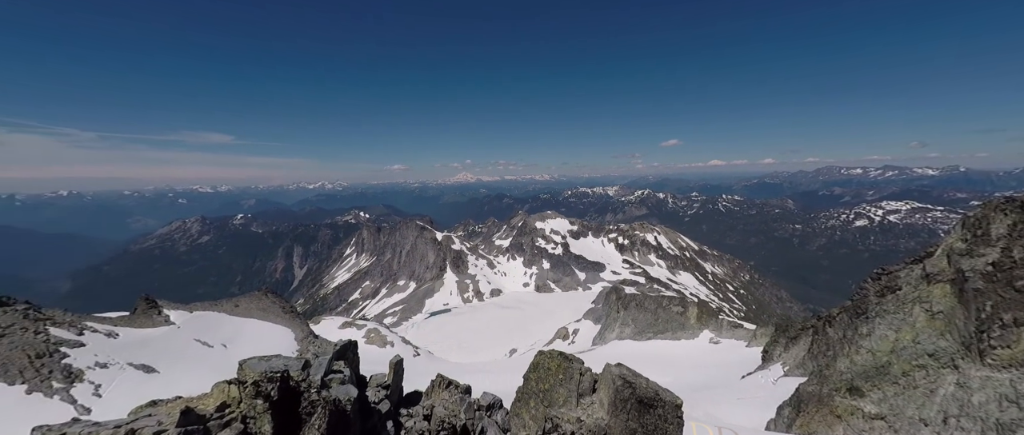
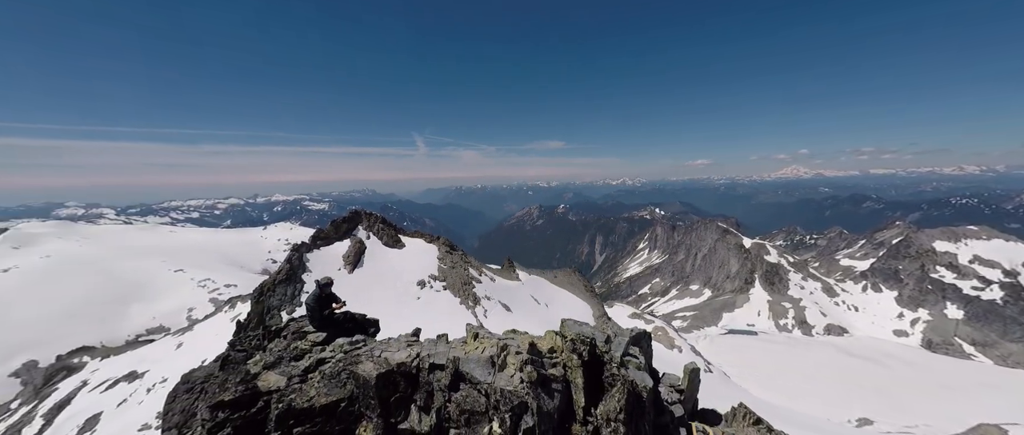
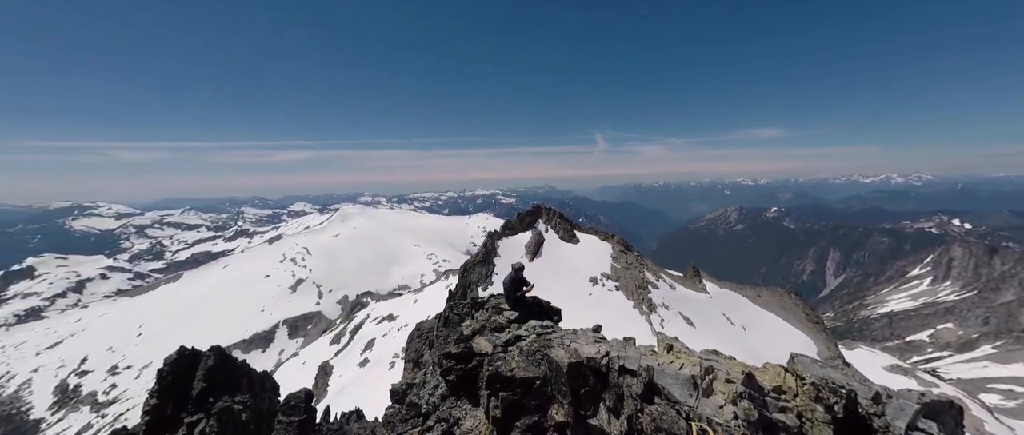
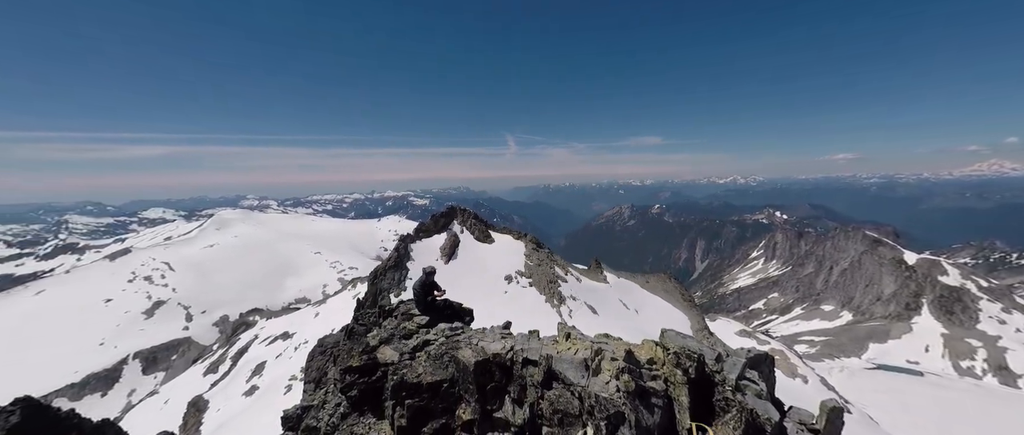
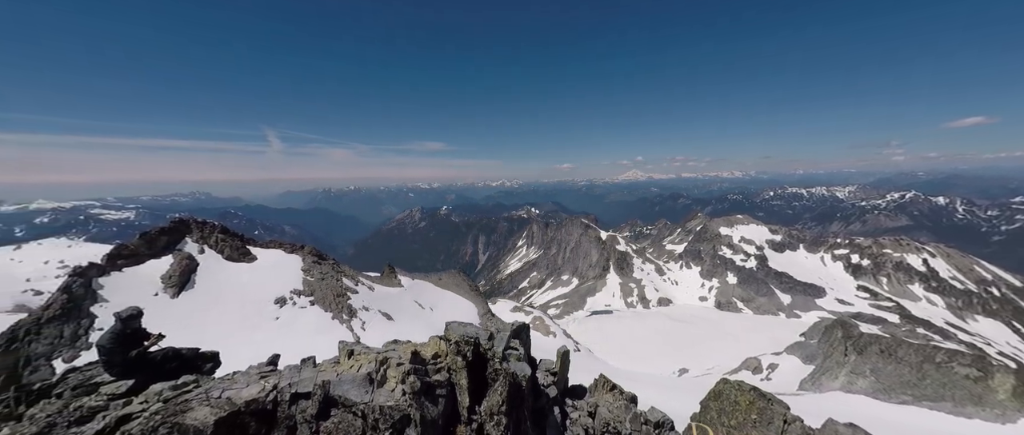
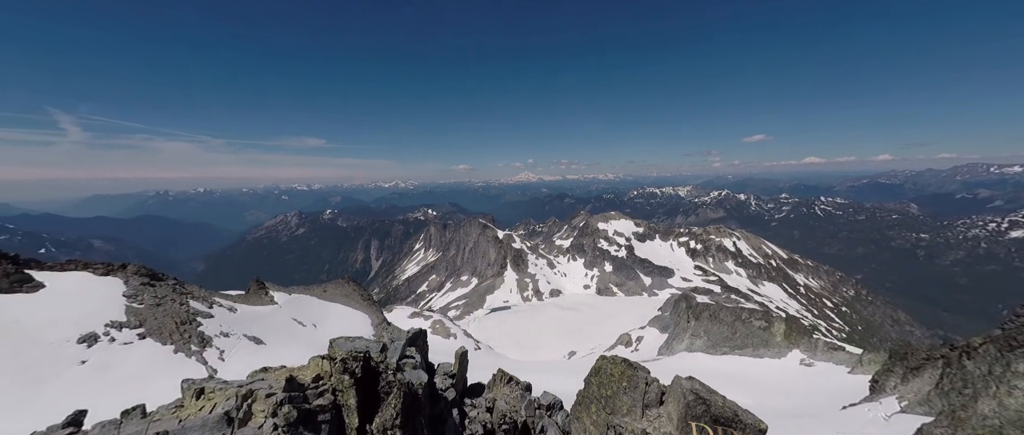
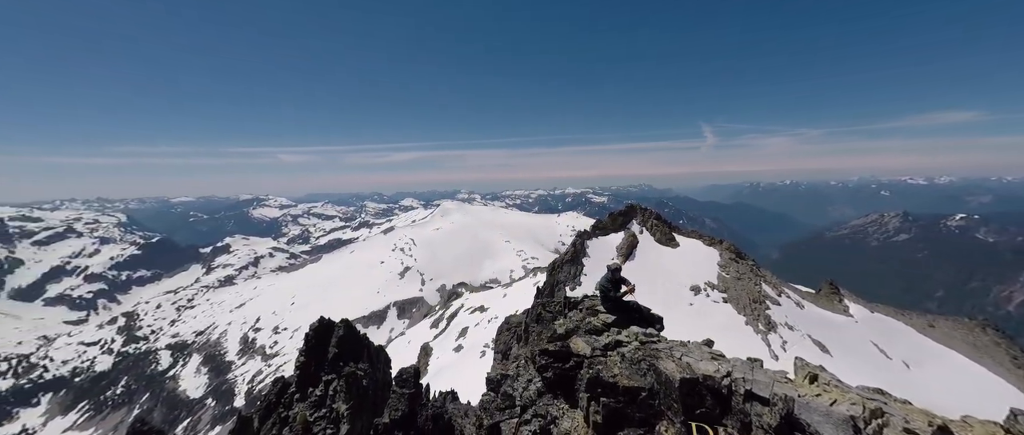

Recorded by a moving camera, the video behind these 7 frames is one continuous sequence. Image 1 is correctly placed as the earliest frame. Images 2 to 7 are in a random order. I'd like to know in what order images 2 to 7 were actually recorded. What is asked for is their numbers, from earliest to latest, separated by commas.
6, 5, 2, 4, 3, 7
